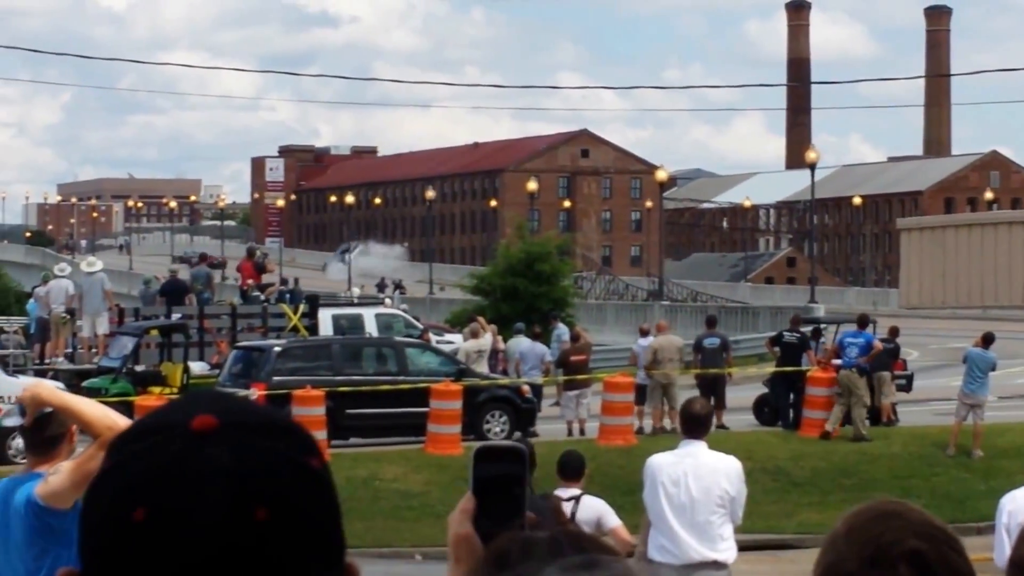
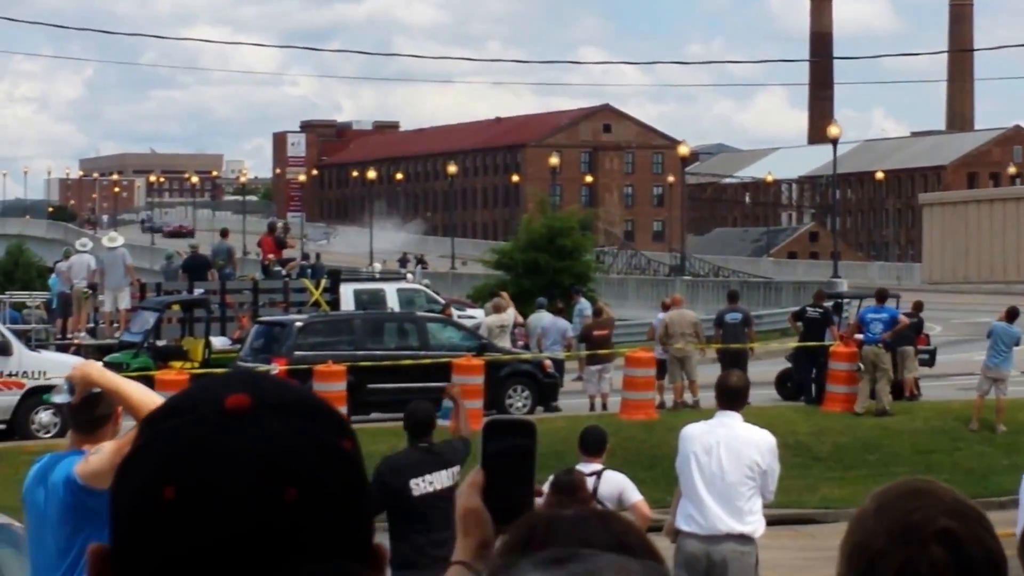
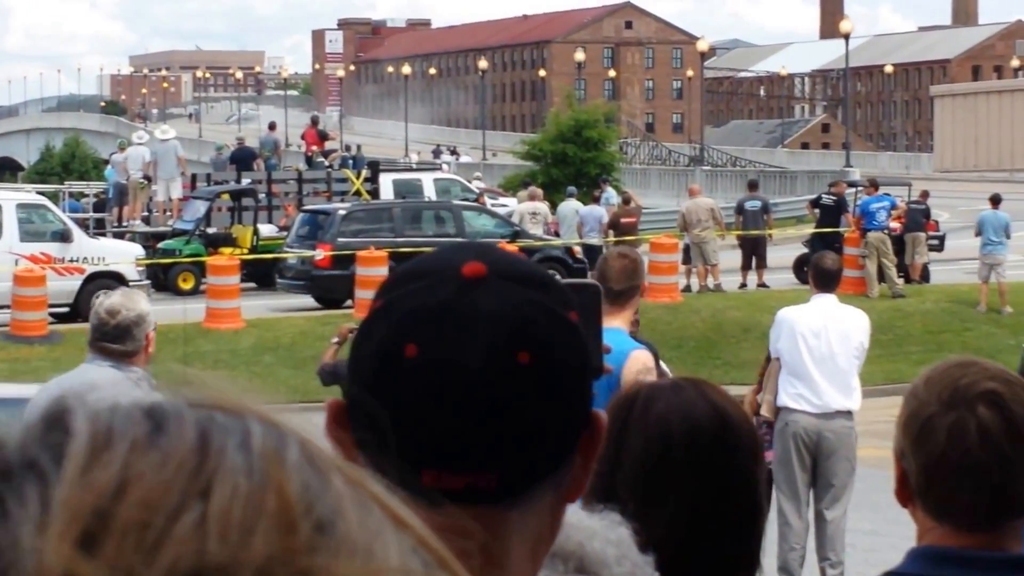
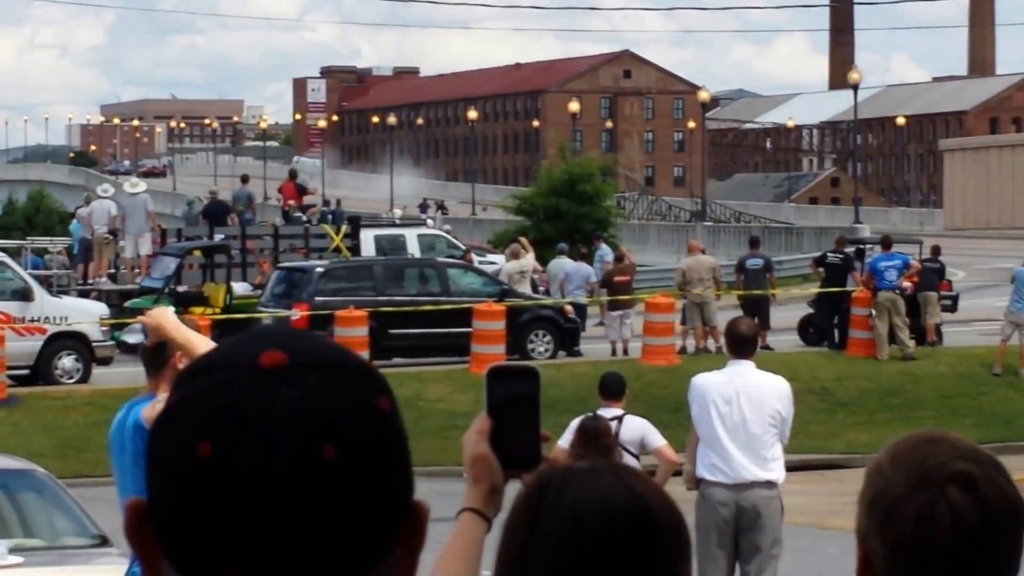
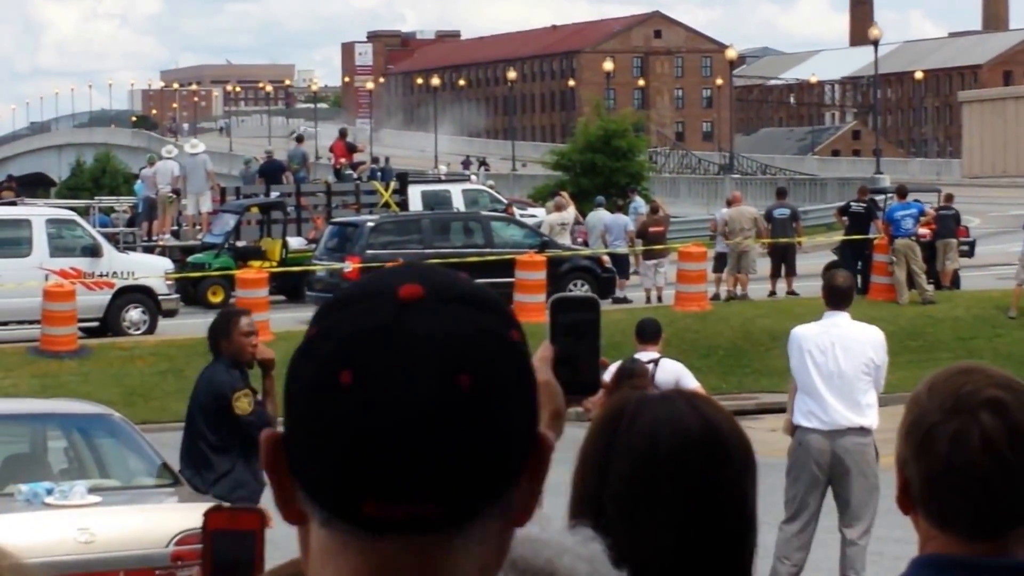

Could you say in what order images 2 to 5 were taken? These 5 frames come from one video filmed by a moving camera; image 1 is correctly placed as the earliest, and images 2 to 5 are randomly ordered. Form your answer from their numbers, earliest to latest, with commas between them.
2, 4, 5, 3
